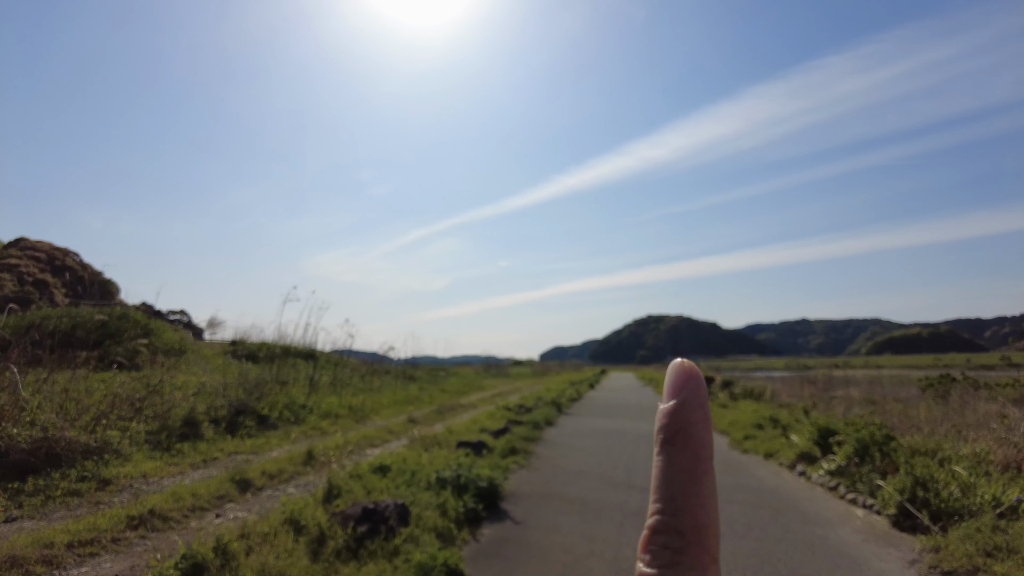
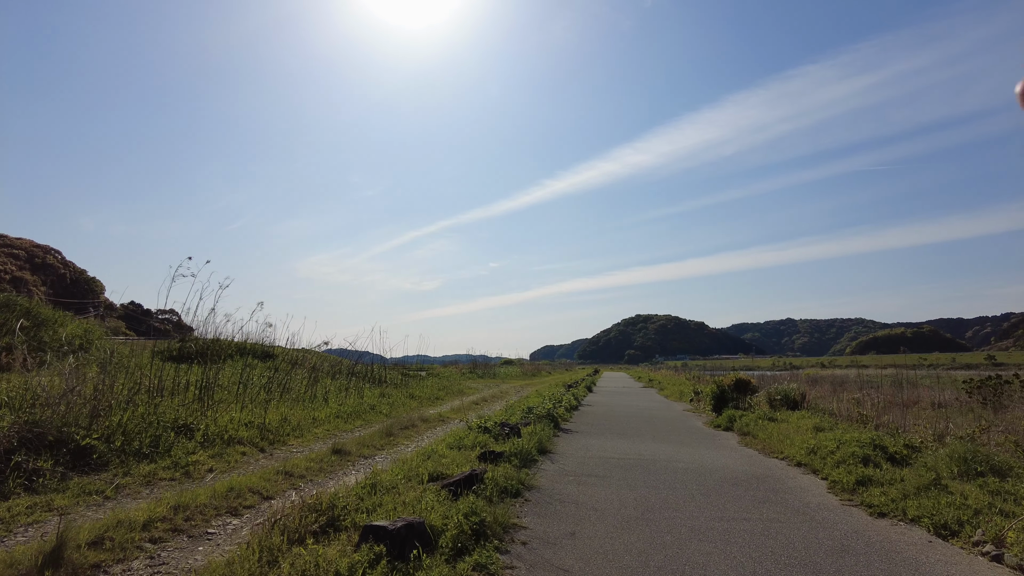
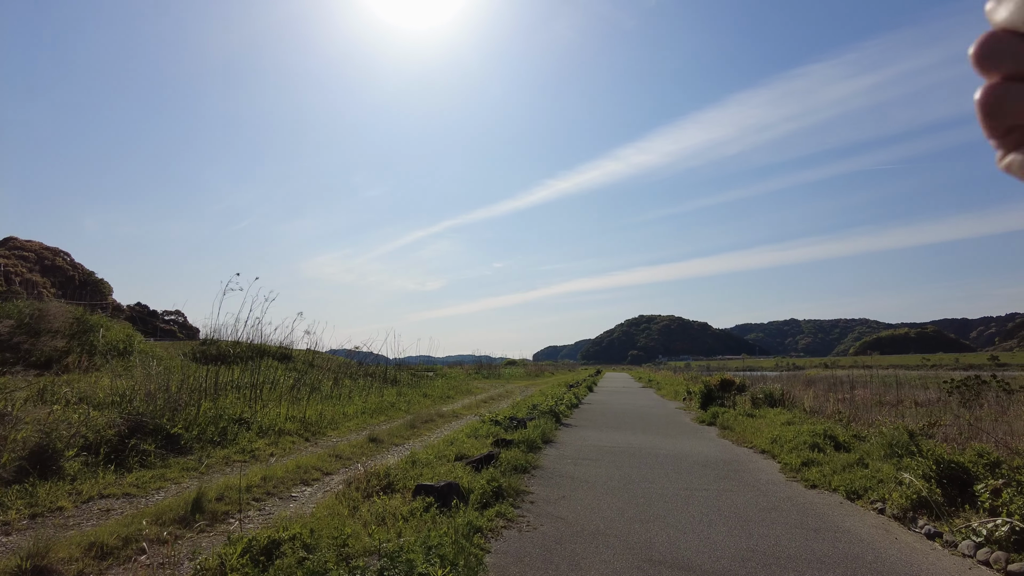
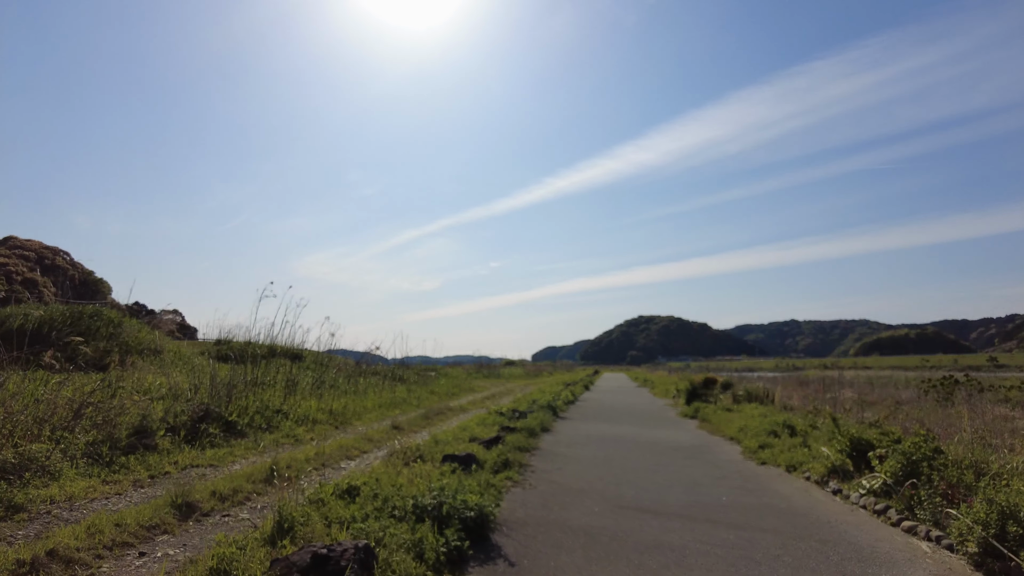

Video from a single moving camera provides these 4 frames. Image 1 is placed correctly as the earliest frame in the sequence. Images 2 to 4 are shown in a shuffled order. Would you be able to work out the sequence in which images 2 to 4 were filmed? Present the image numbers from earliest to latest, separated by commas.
4, 3, 2
